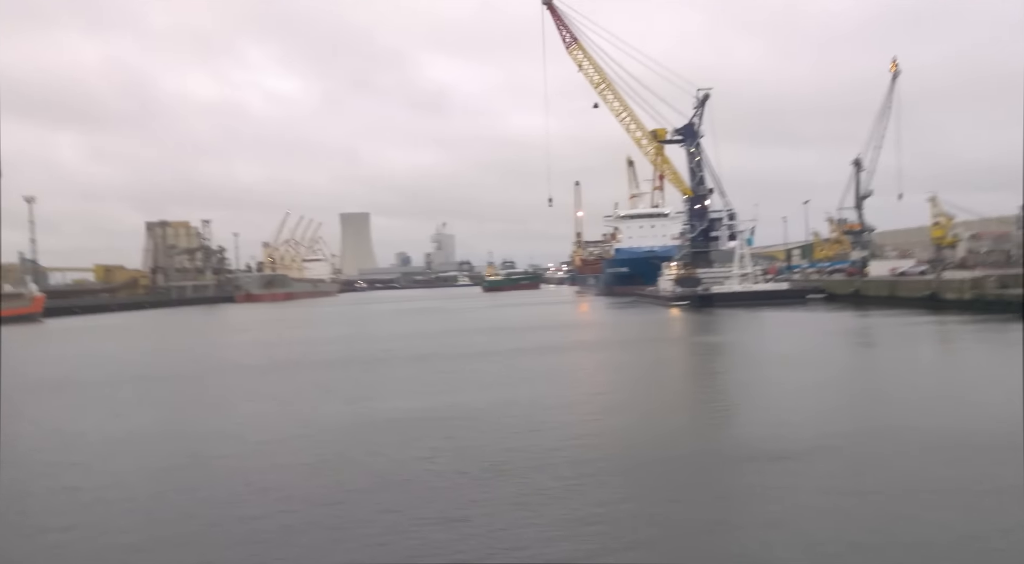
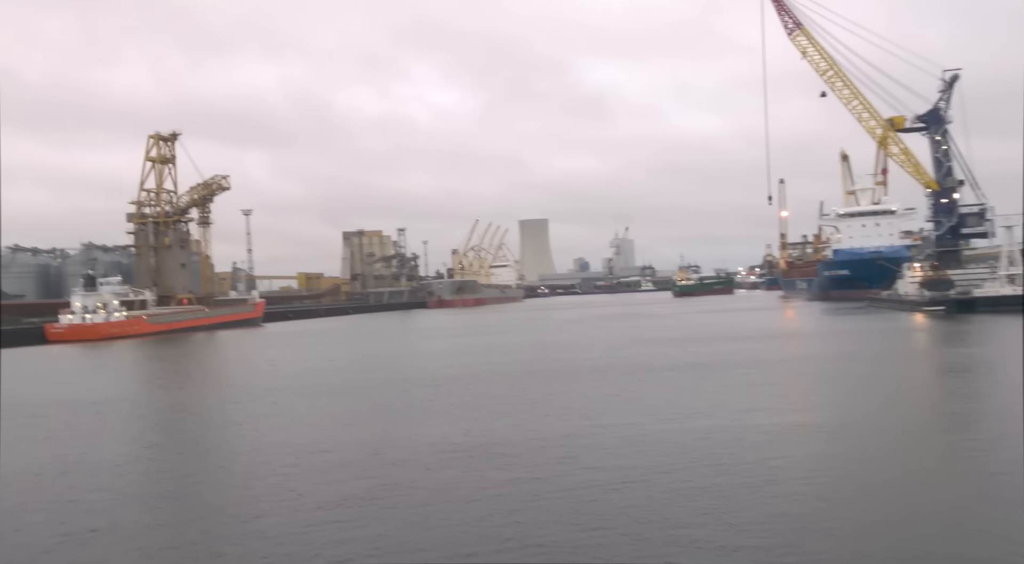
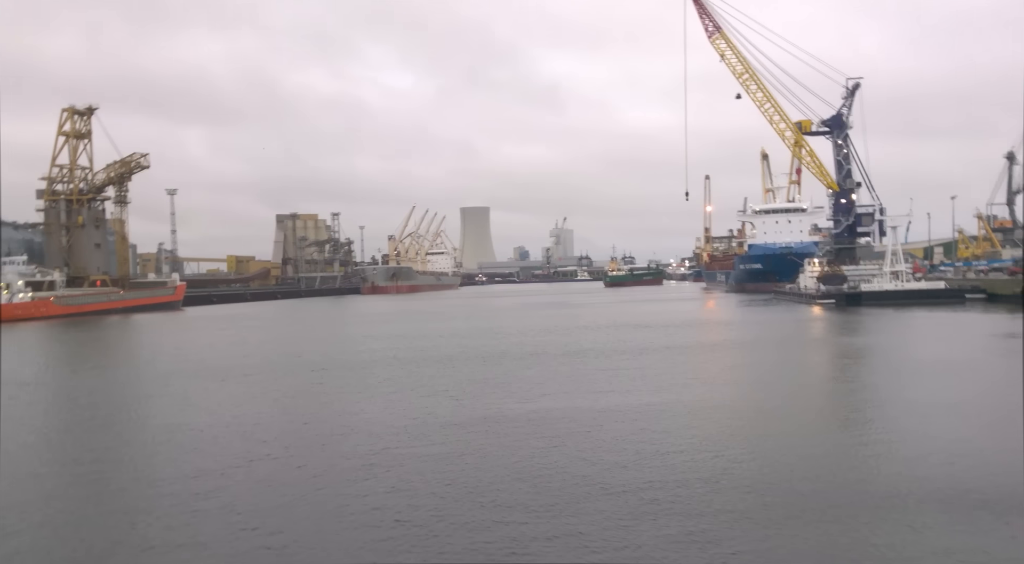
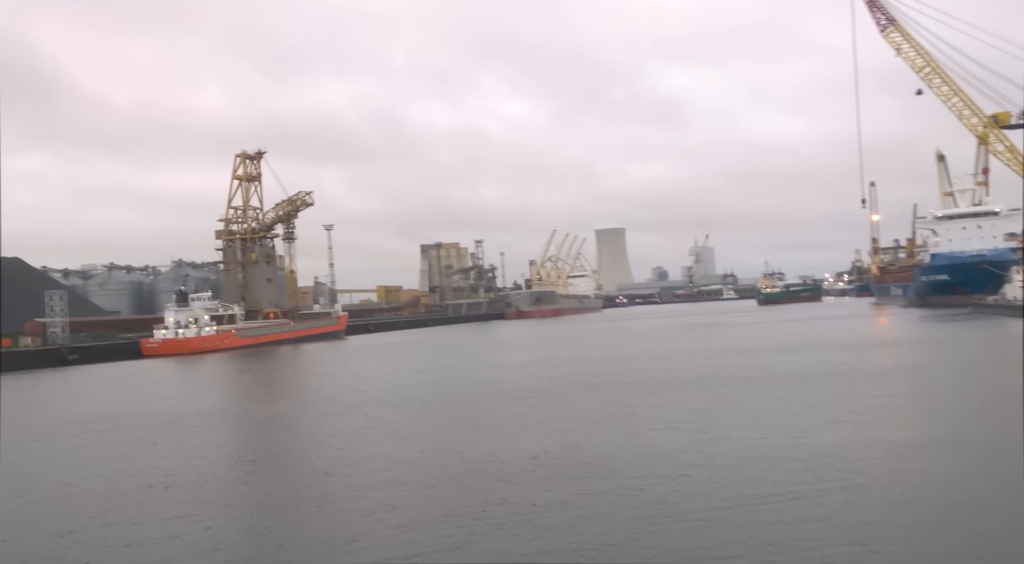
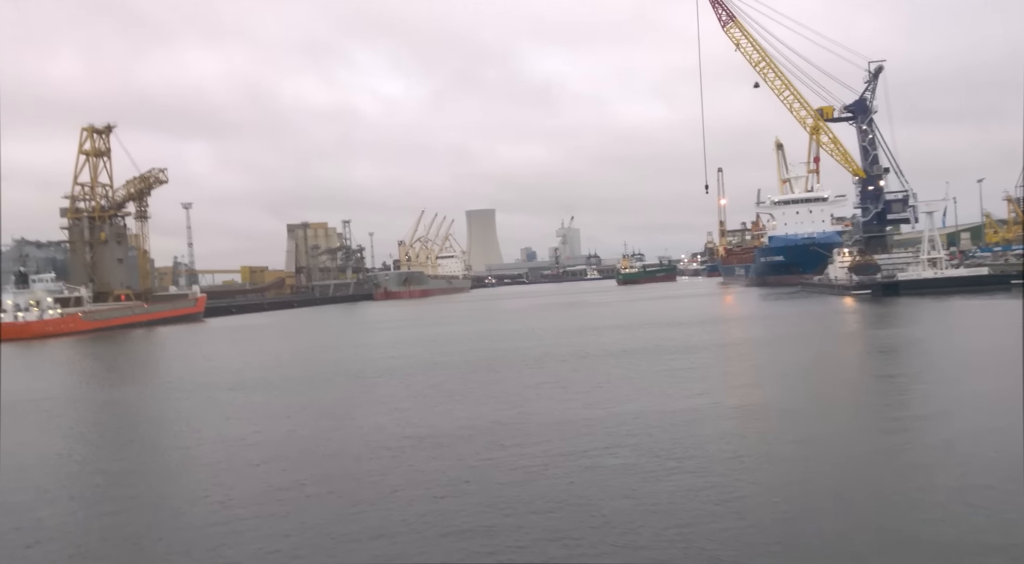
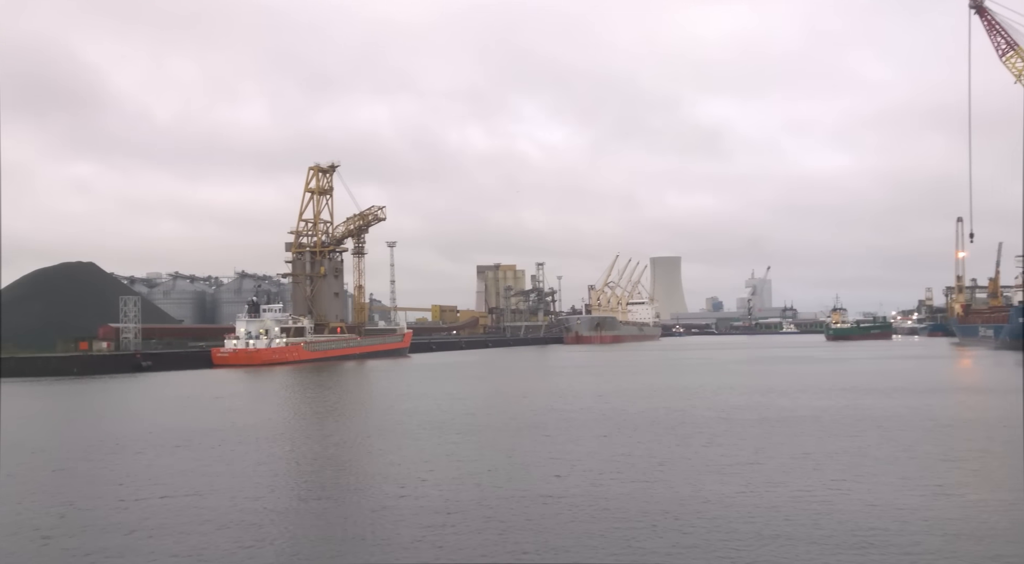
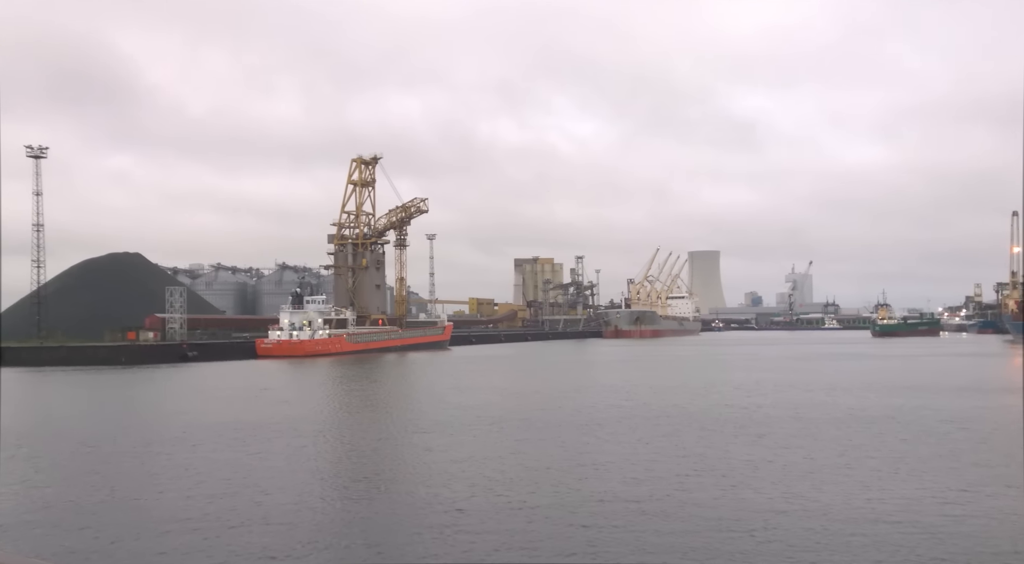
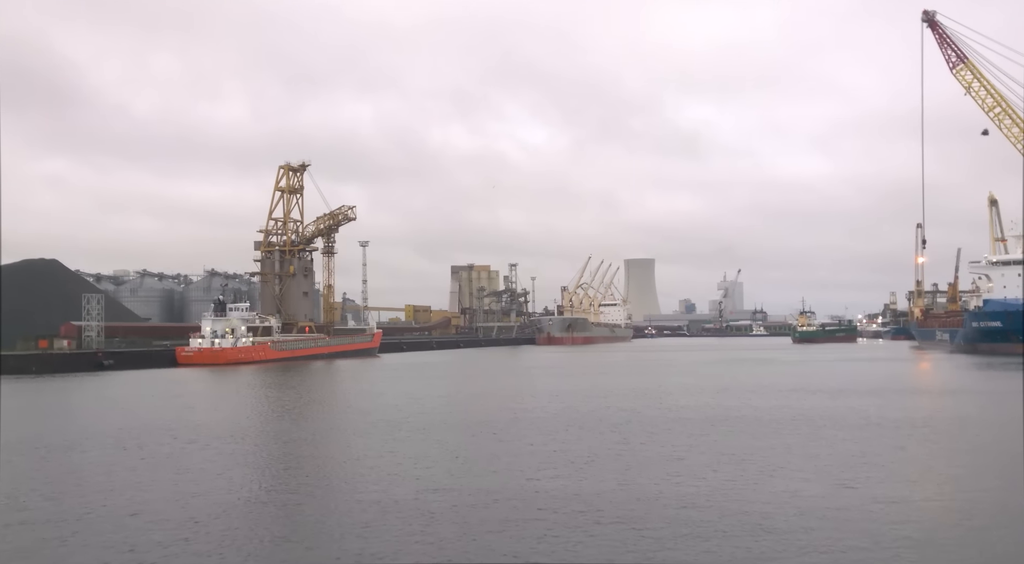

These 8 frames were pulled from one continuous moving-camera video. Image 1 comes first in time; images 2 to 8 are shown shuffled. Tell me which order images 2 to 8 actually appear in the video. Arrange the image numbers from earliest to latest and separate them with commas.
3, 5, 2, 4, 8, 6, 7
